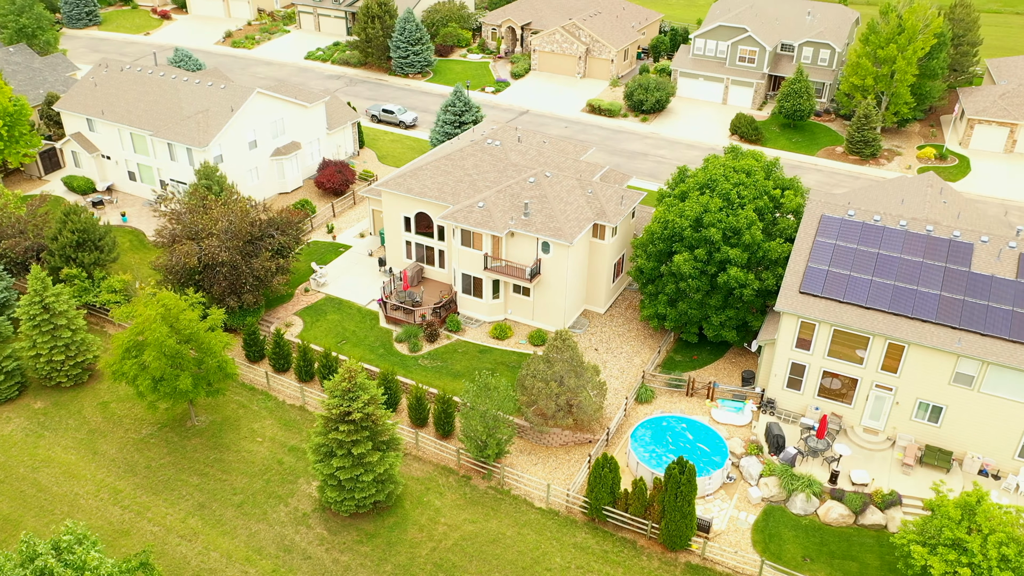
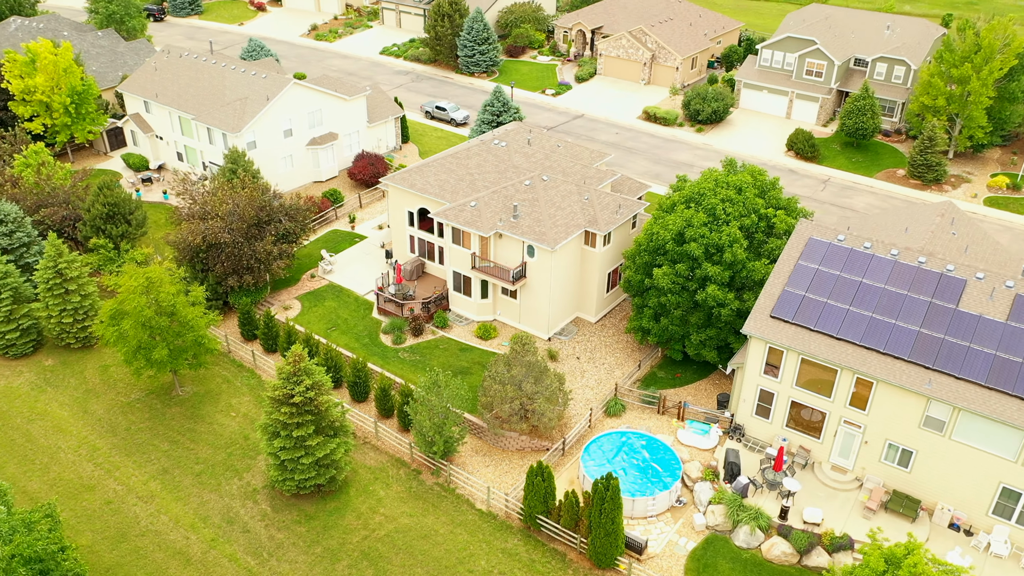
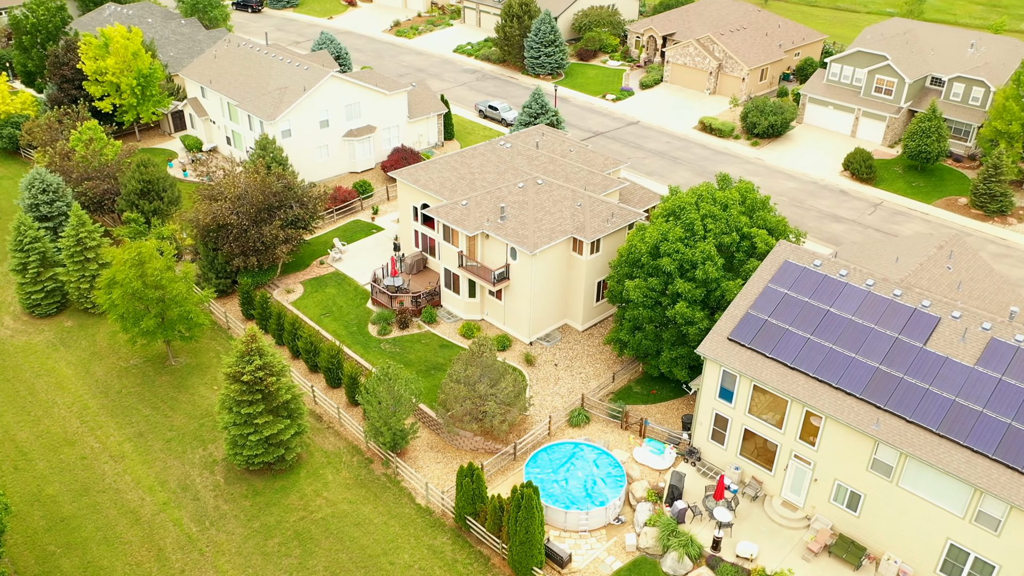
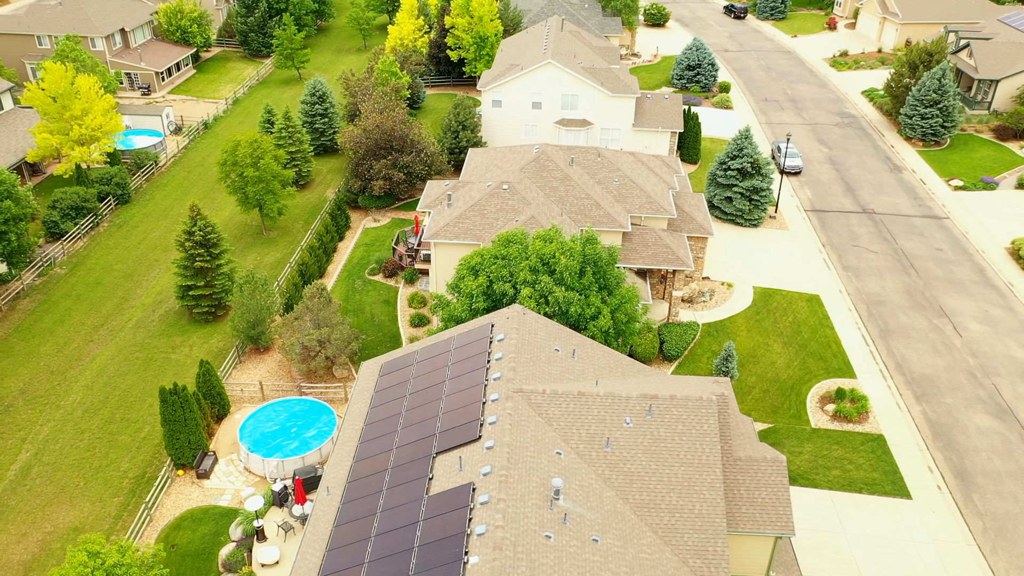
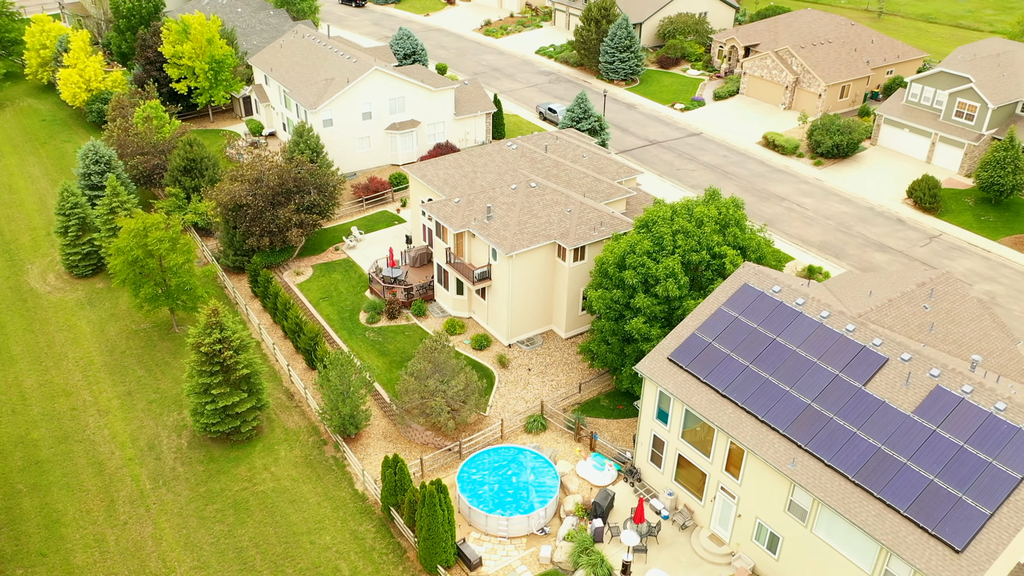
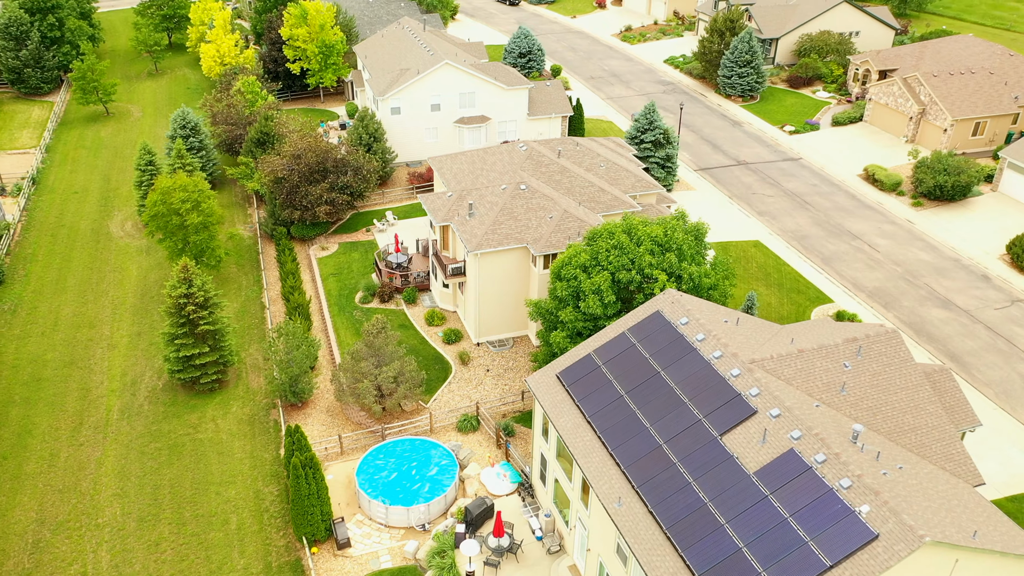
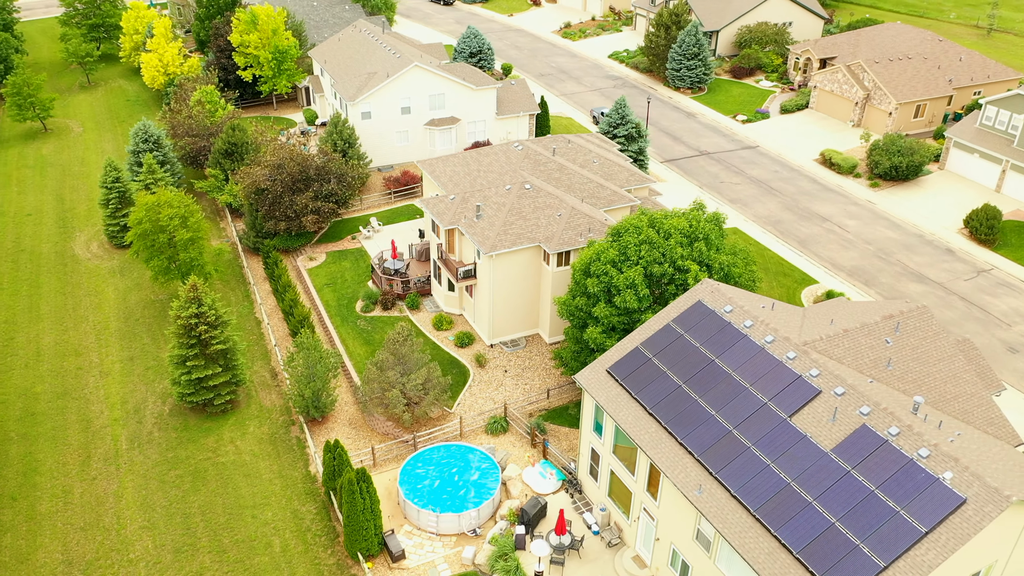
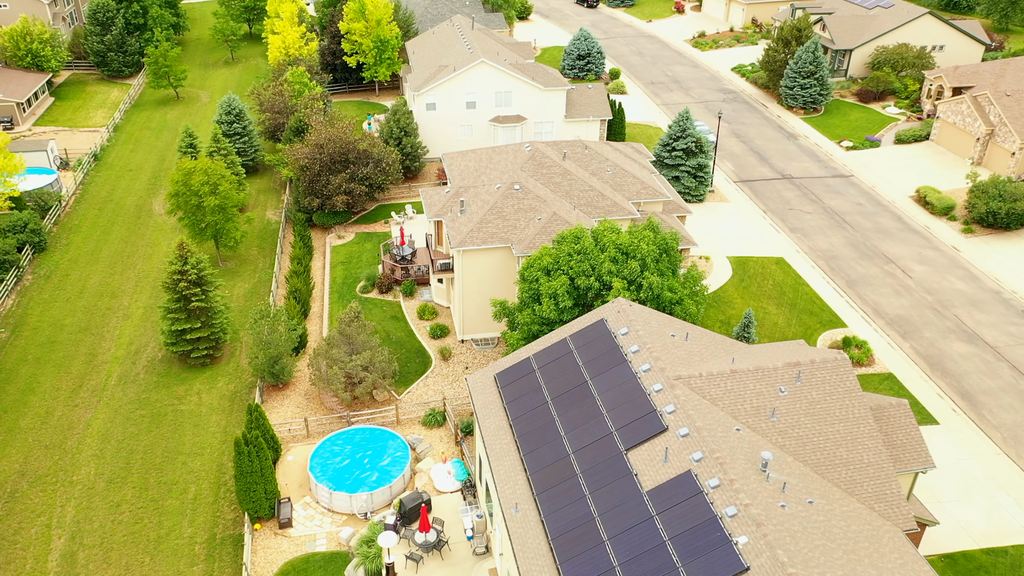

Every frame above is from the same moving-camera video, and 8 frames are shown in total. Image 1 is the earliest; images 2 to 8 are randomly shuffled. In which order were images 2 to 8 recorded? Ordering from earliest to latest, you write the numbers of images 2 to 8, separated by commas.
2, 3, 5, 7, 6, 8, 4
